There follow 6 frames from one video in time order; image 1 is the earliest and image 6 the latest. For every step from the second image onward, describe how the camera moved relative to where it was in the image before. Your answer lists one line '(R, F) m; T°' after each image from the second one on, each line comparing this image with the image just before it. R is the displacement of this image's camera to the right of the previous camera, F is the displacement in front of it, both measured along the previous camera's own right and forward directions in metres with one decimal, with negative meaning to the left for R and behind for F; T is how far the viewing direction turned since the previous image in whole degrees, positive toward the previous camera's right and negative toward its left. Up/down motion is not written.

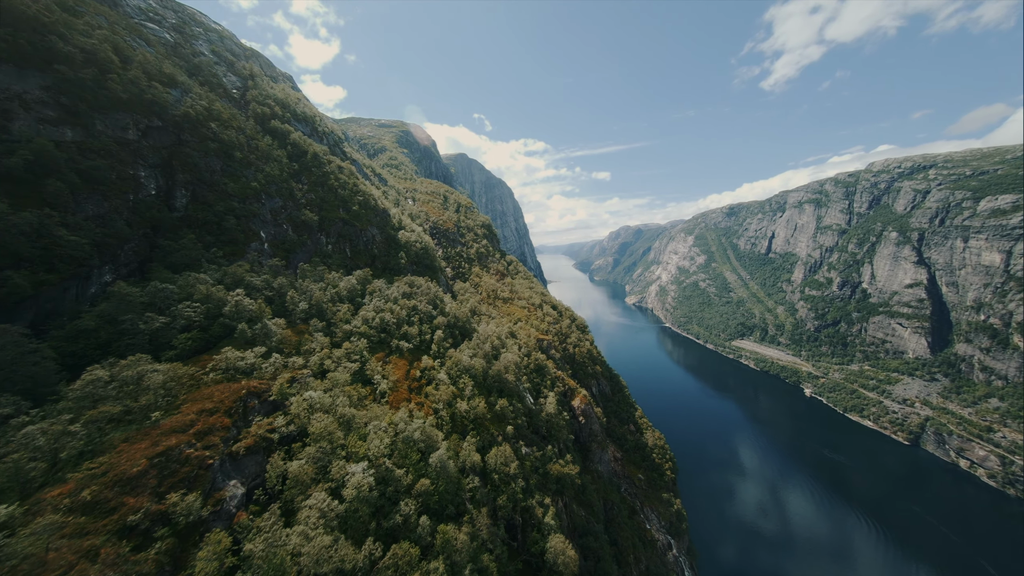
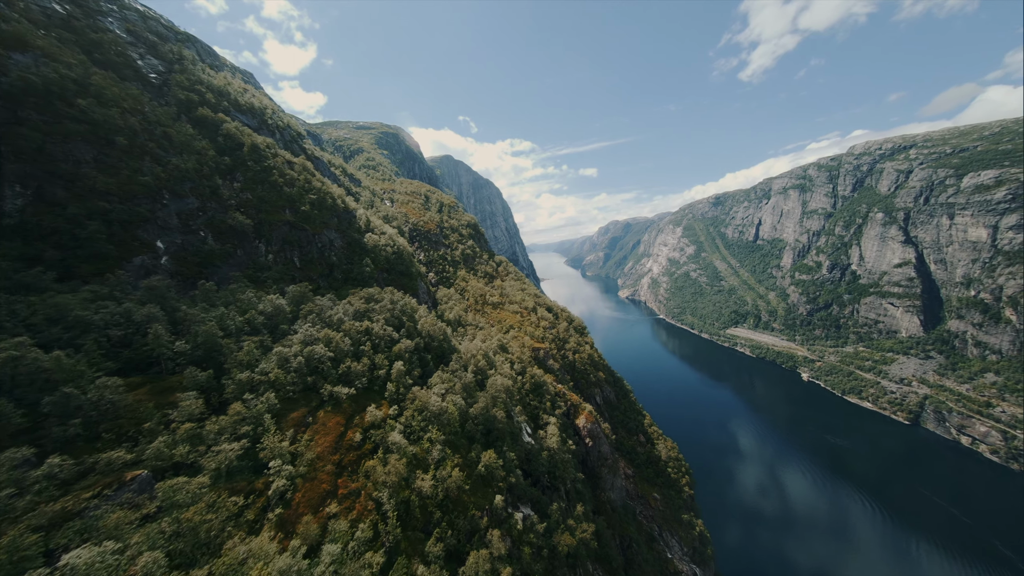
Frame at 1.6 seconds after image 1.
(+1.4, +11.5) m; +1°
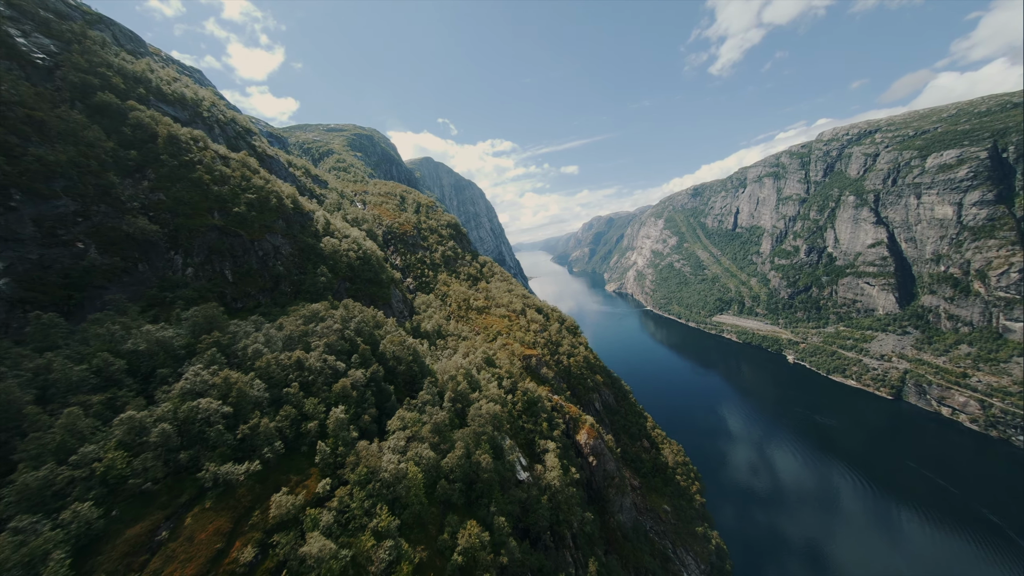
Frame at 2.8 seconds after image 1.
(+1.0, +8.8) m; +2°
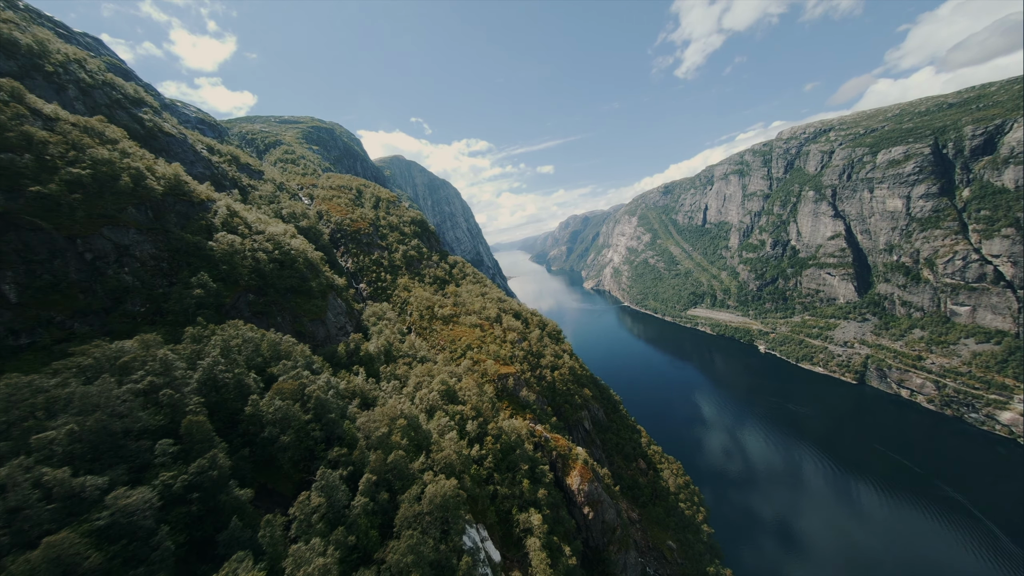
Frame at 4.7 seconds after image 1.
(+2.3, +14.4) m; +4°
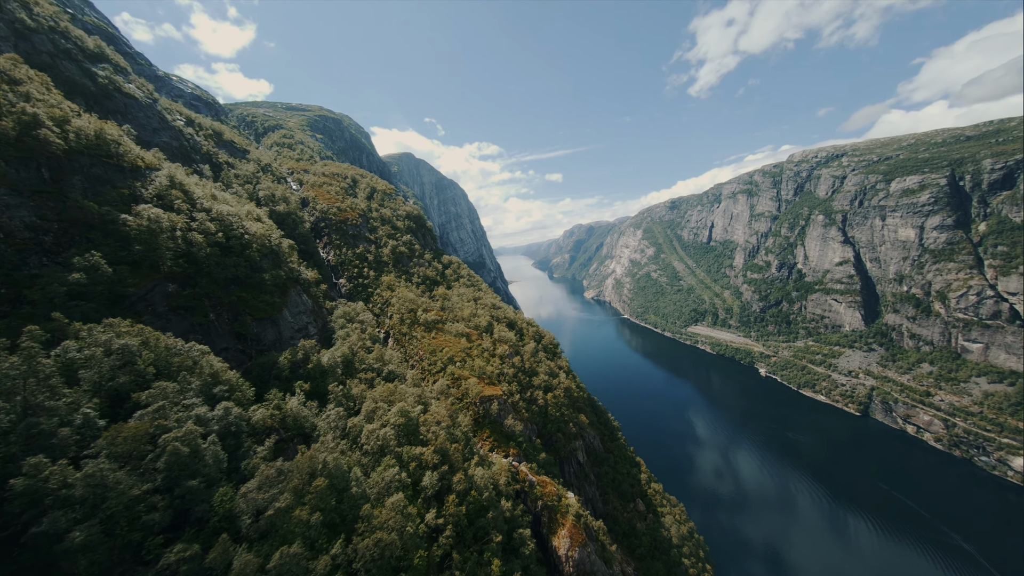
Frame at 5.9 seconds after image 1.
(+1.6, +9.4) m; 0°
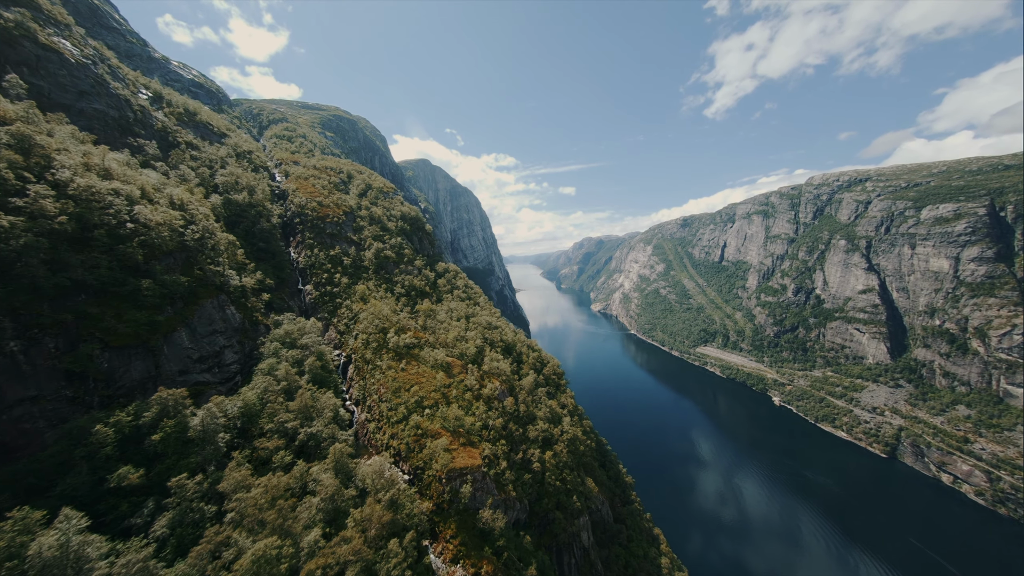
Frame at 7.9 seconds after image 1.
(+1.9, +15.7) m; -1°
